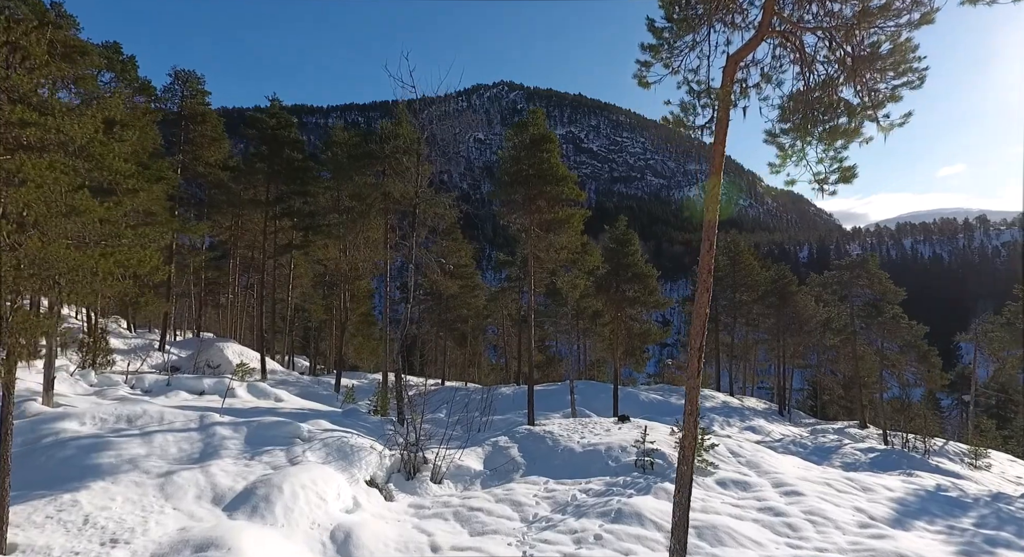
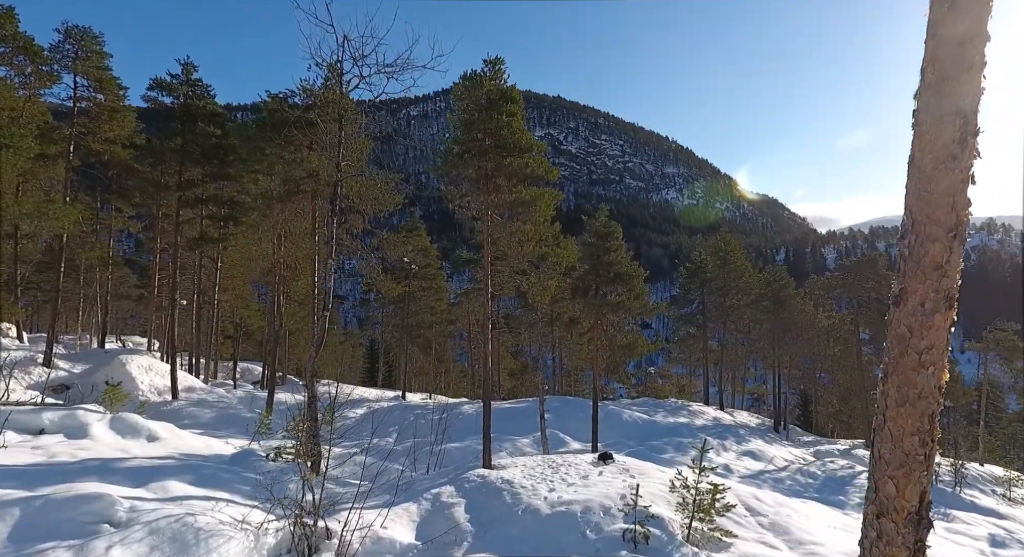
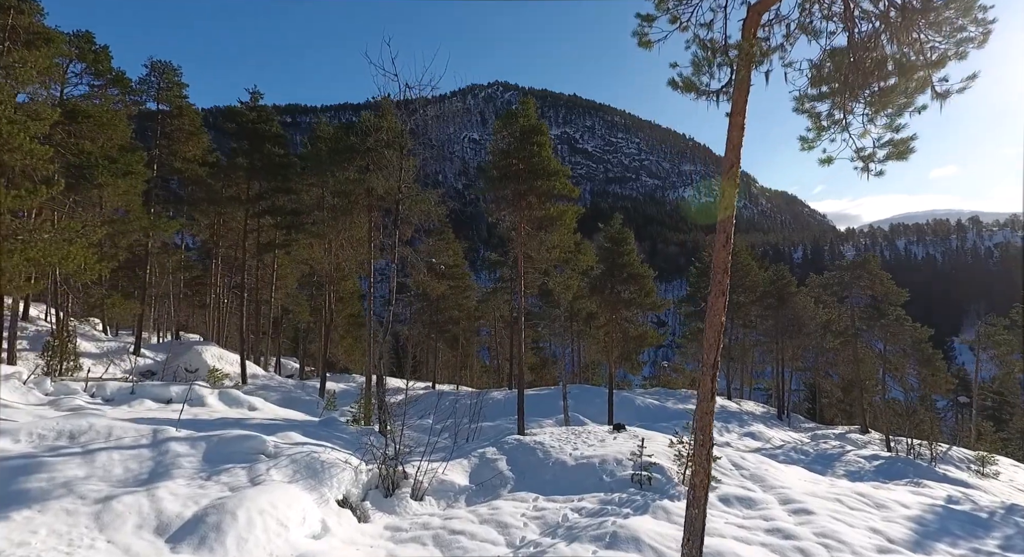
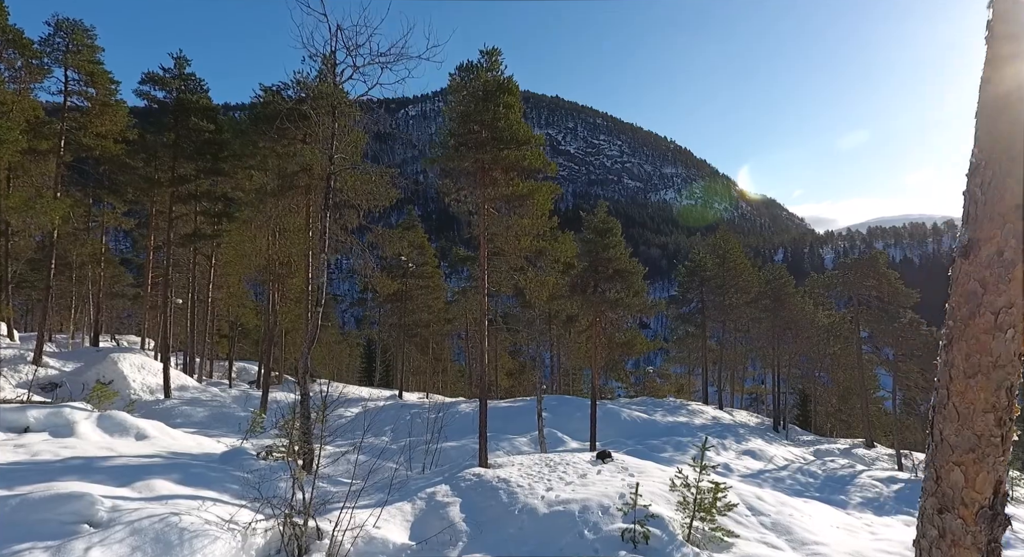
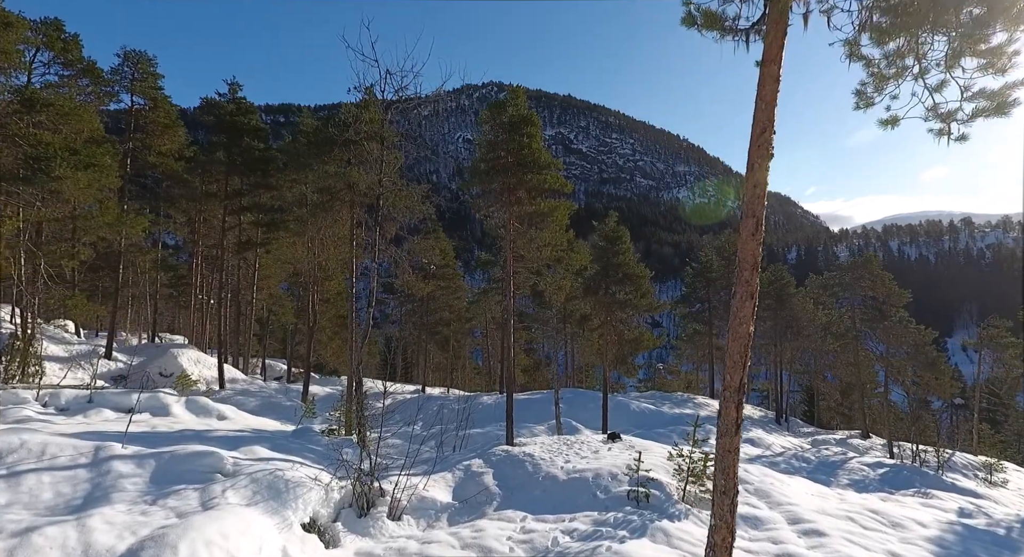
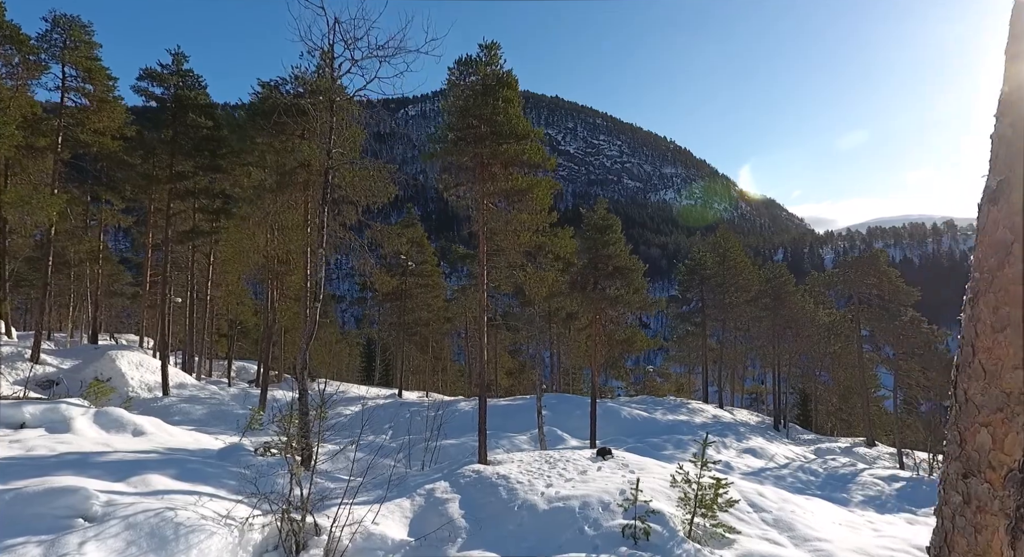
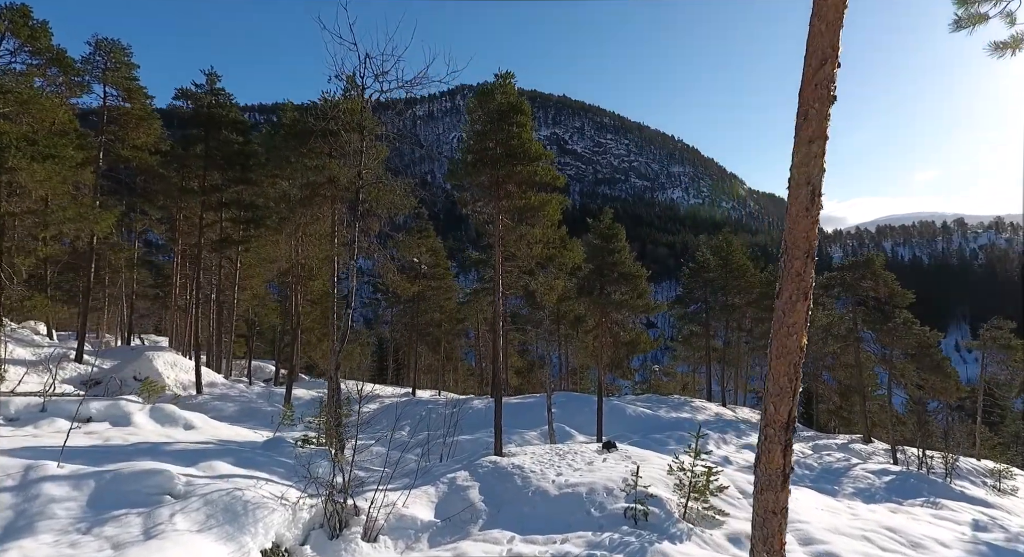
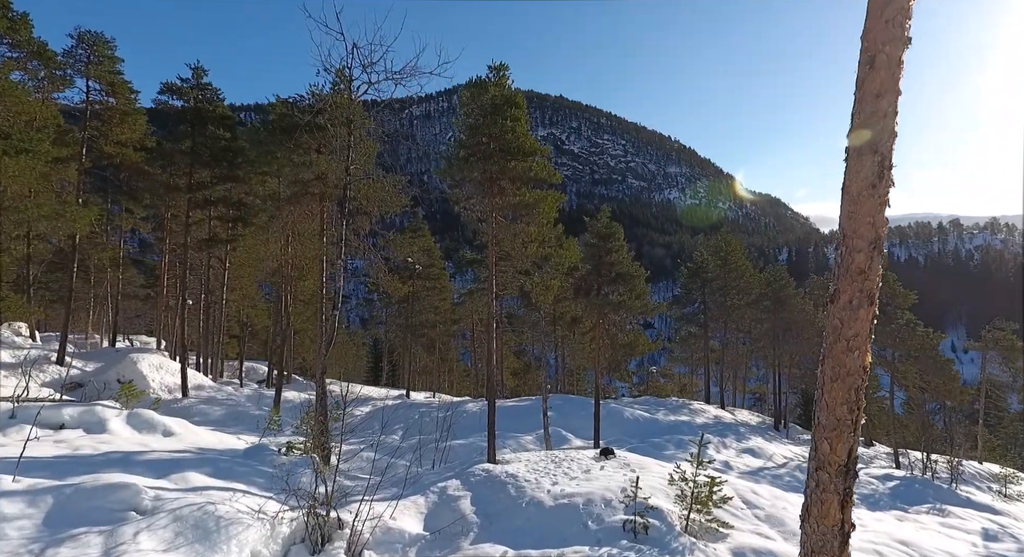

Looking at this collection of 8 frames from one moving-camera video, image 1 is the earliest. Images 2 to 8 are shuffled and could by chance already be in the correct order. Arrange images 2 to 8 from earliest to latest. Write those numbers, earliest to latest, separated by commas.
3, 5, 7, 8, 2, 4, 6
